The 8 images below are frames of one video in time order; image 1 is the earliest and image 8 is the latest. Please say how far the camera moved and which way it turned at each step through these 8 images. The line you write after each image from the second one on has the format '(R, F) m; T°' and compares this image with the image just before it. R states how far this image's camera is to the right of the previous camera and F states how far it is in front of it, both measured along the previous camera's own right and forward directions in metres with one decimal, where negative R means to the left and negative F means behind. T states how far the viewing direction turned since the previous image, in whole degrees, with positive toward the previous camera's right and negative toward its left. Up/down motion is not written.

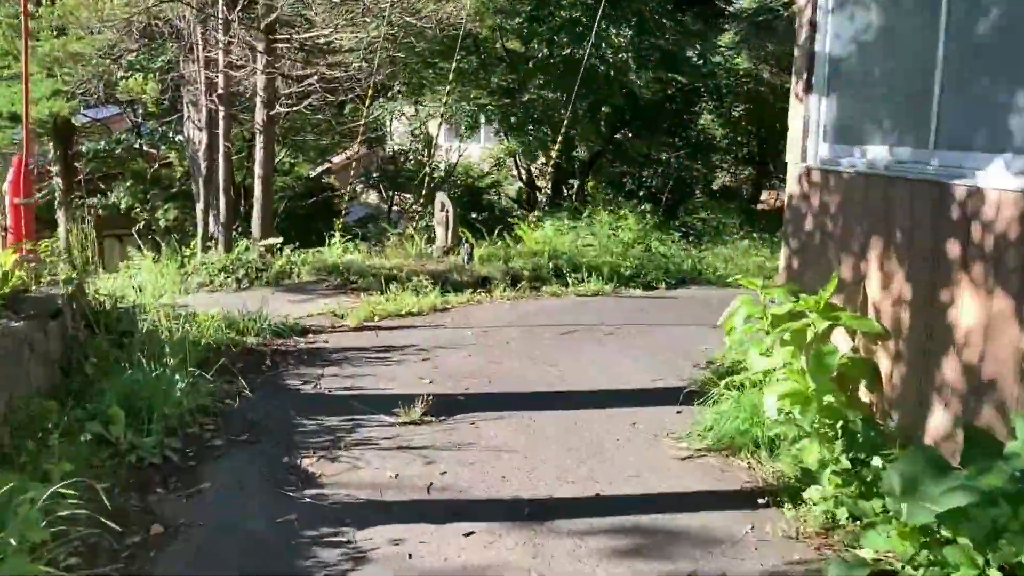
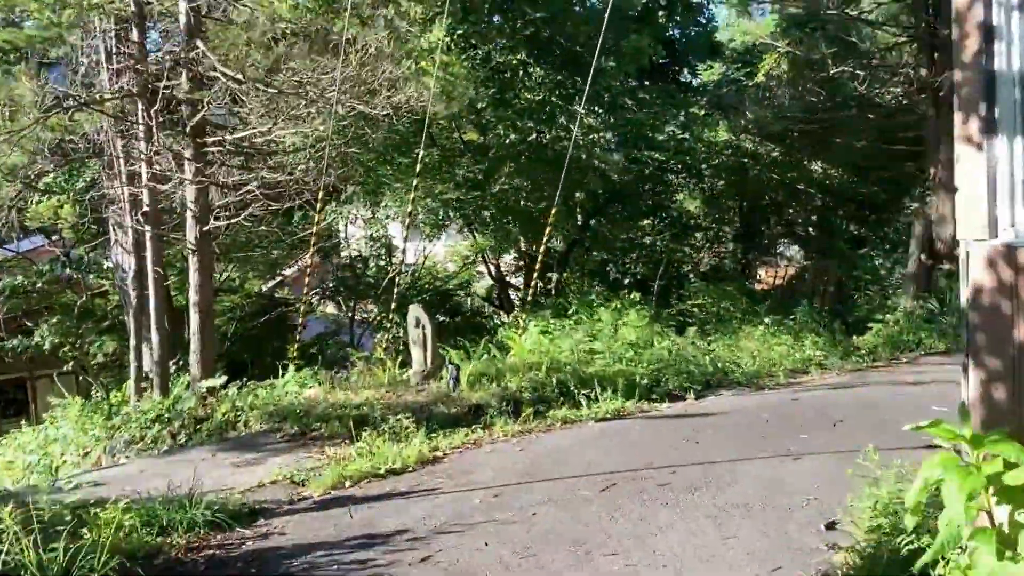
(-0.3, +1.8) m; +3°
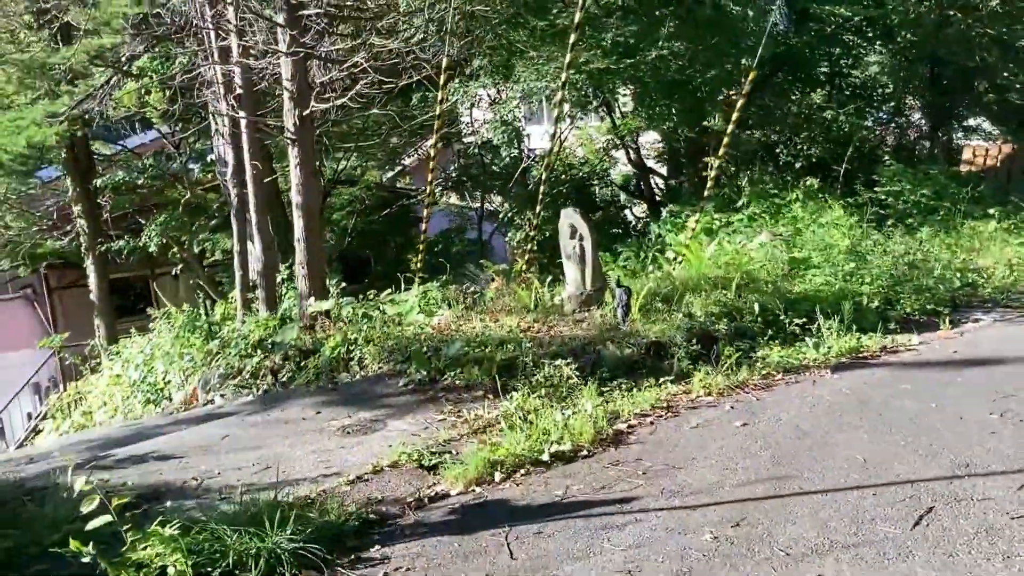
(-0.5, +2.0) m; -7°
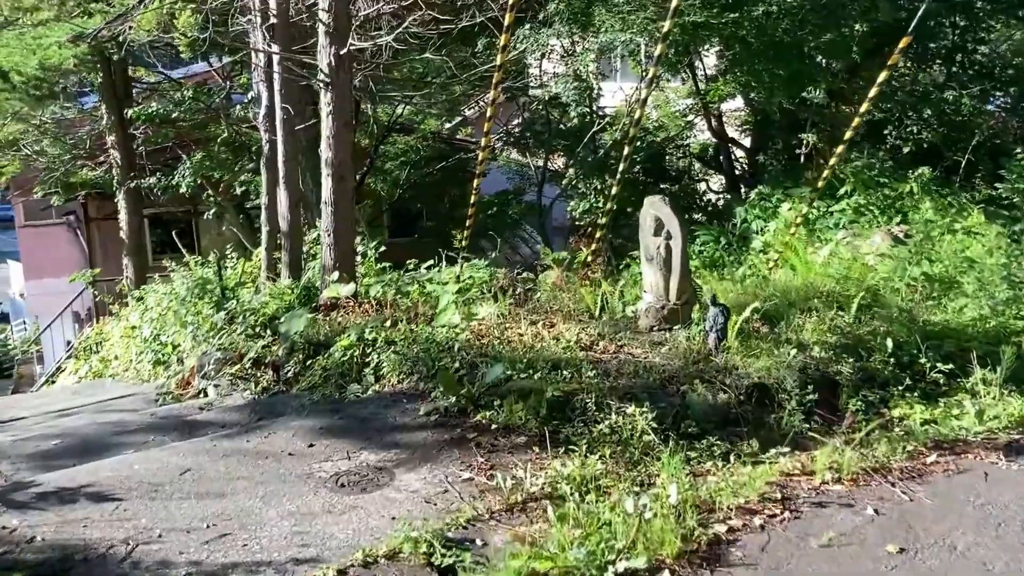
(-0.1, +1.4) m; -3°
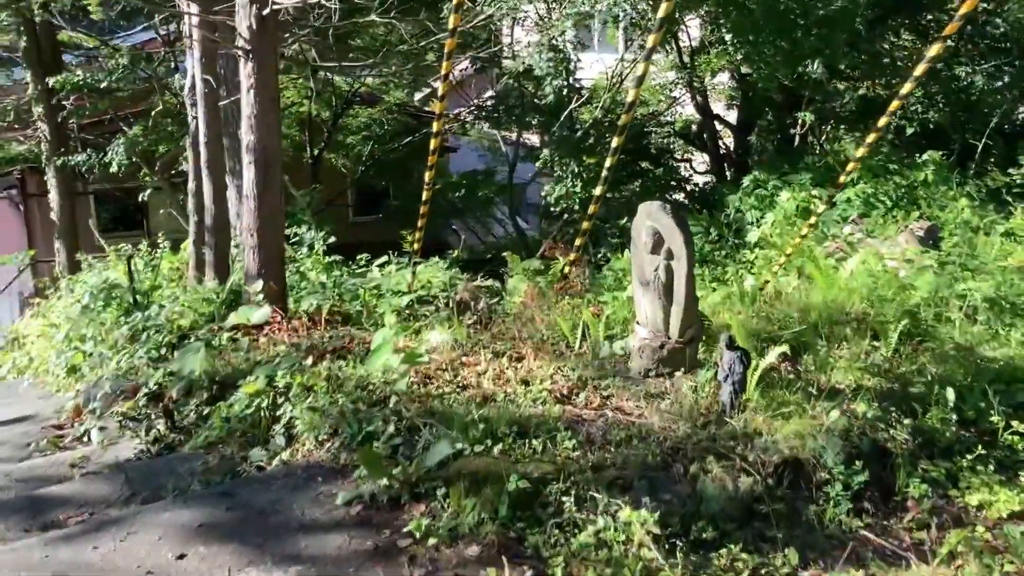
(+0.1, +1.2) m; +2°
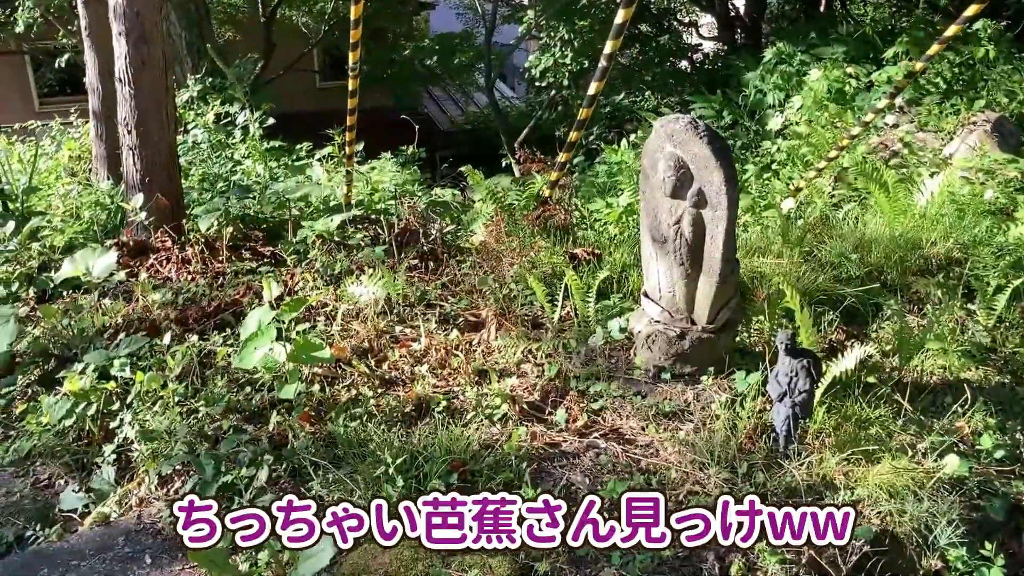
(+0.1, +1.4) m; +1°
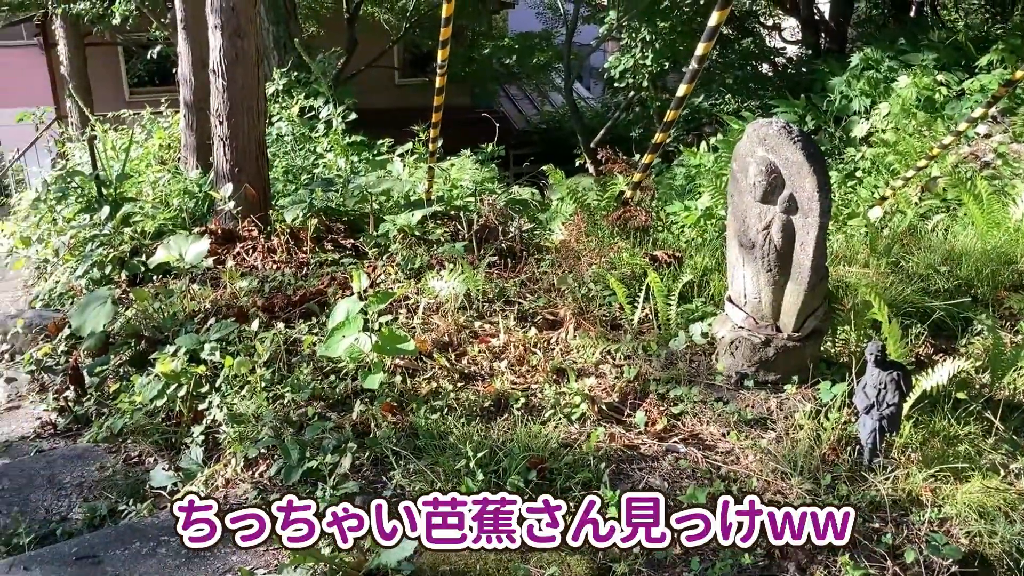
(0.0, 0.0) m; -4°
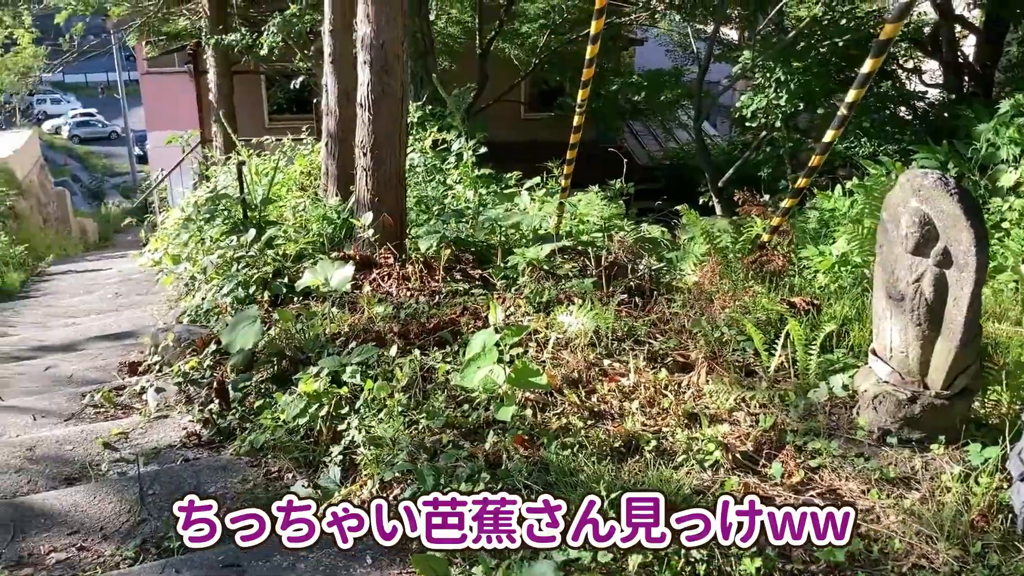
(-0.1, 0.0) m; -7°
